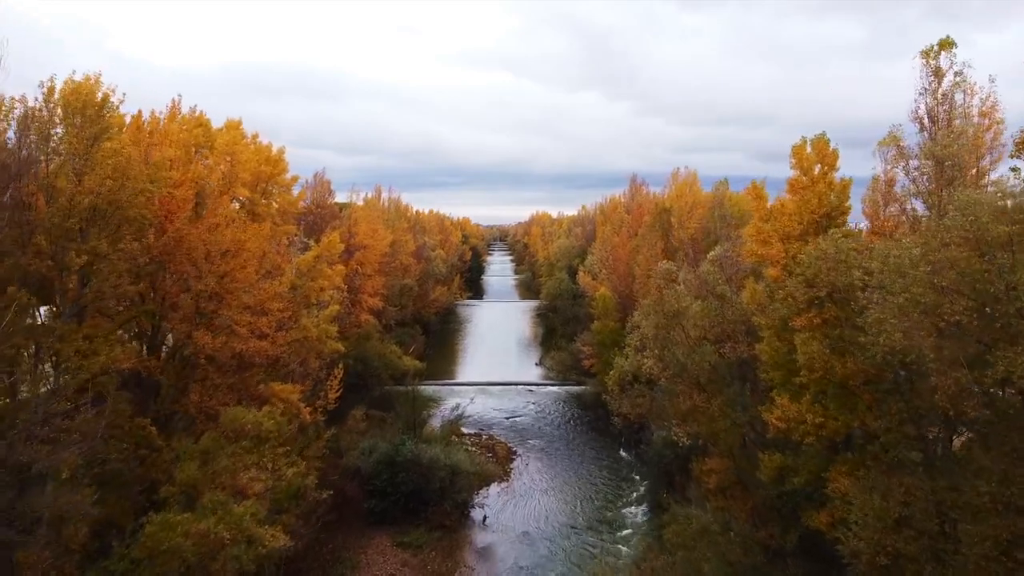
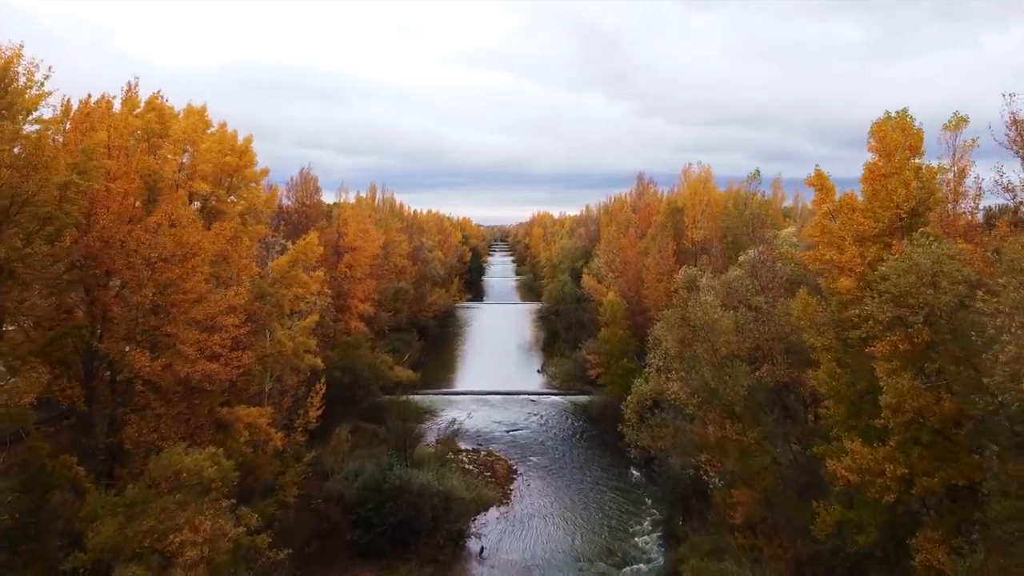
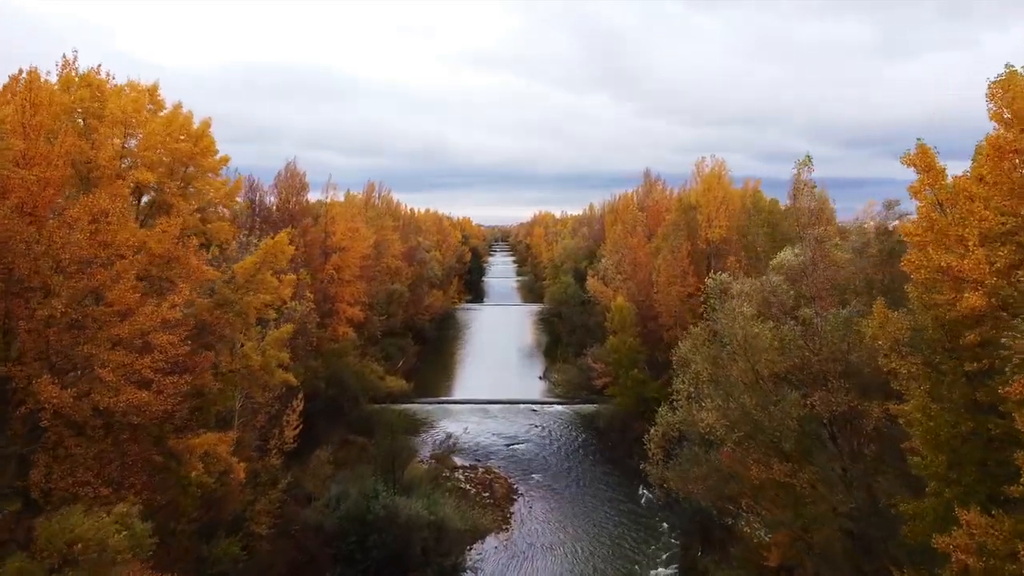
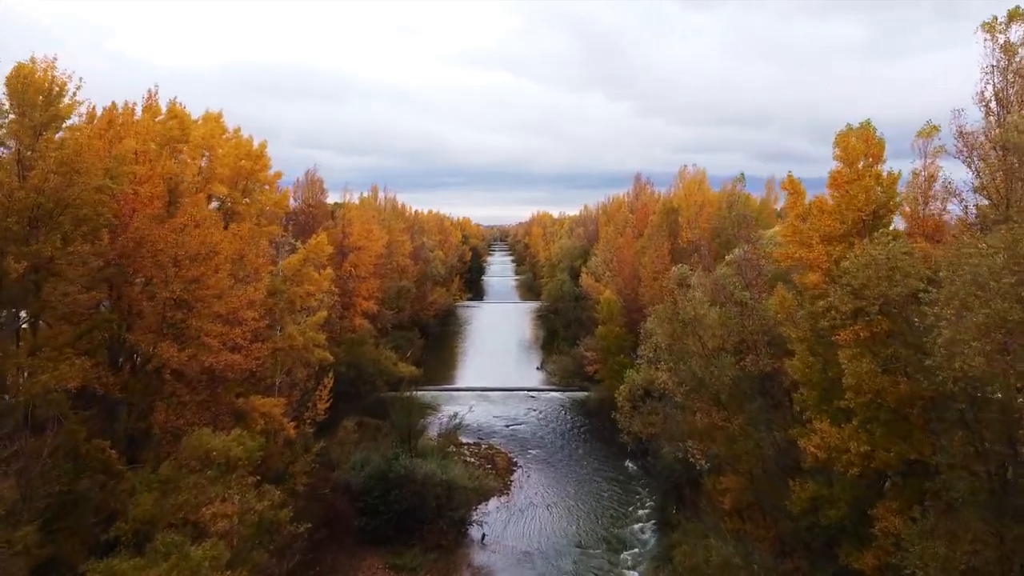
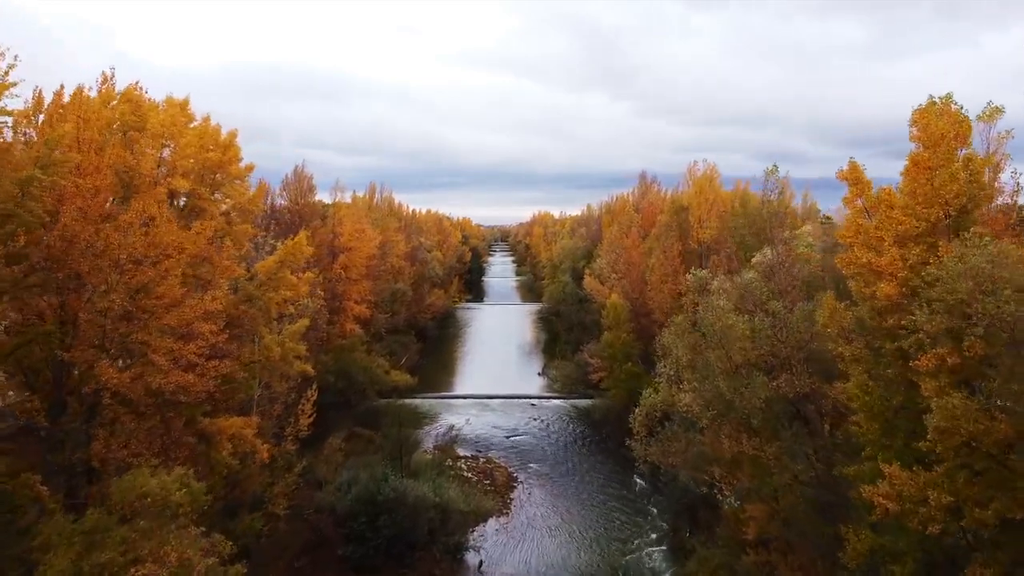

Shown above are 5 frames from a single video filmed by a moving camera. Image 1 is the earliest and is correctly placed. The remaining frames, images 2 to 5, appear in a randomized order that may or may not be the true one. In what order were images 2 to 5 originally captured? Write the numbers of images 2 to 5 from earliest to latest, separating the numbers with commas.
4, 2, 5, 3
